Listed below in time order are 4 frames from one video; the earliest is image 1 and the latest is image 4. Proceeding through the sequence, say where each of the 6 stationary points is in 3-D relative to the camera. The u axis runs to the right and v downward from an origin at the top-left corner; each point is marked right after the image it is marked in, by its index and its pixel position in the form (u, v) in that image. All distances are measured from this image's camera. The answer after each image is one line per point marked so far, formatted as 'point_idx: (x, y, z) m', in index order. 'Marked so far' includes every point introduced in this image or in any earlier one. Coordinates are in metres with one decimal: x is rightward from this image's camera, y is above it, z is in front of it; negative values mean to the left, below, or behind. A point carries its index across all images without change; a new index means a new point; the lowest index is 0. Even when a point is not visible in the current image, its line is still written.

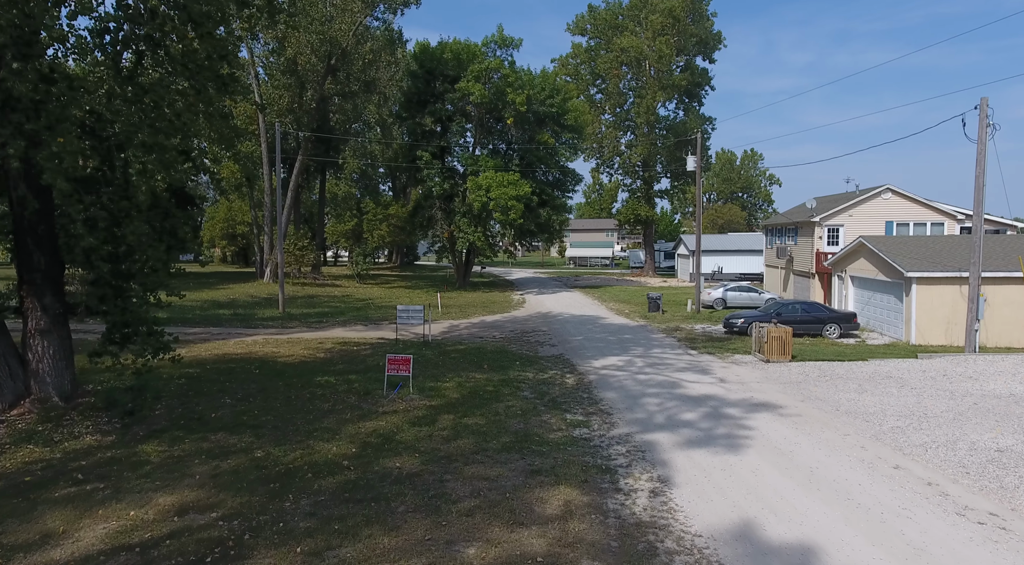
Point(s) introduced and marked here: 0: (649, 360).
0: (+3.5, -2.0, +17.4) m
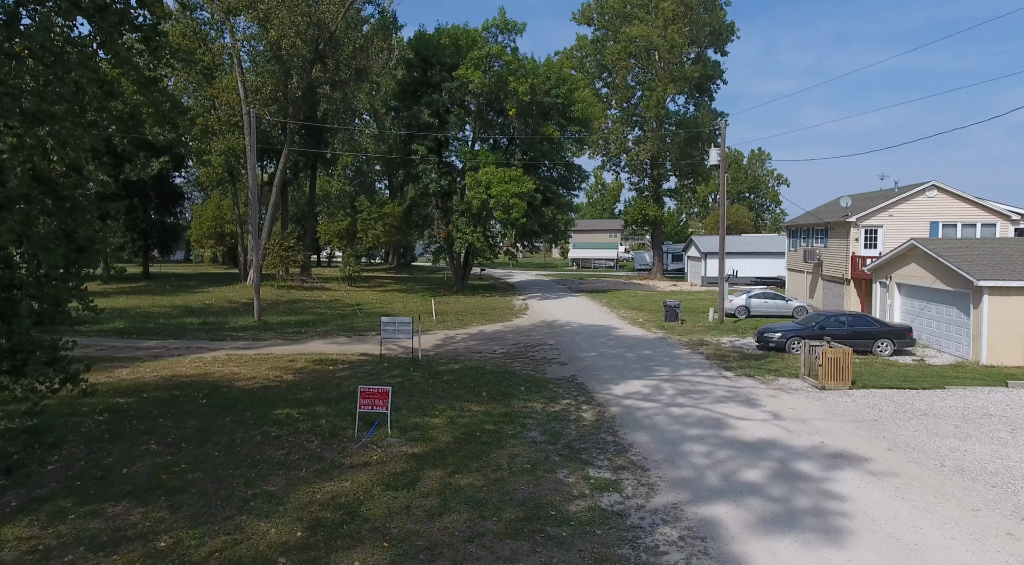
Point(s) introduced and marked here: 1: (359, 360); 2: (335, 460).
0: (+3.6, -2.2, +14.5) m
1: (-3.9, -2.0, +17.4) m
2: (-2.5, -2.5, +9.6) m
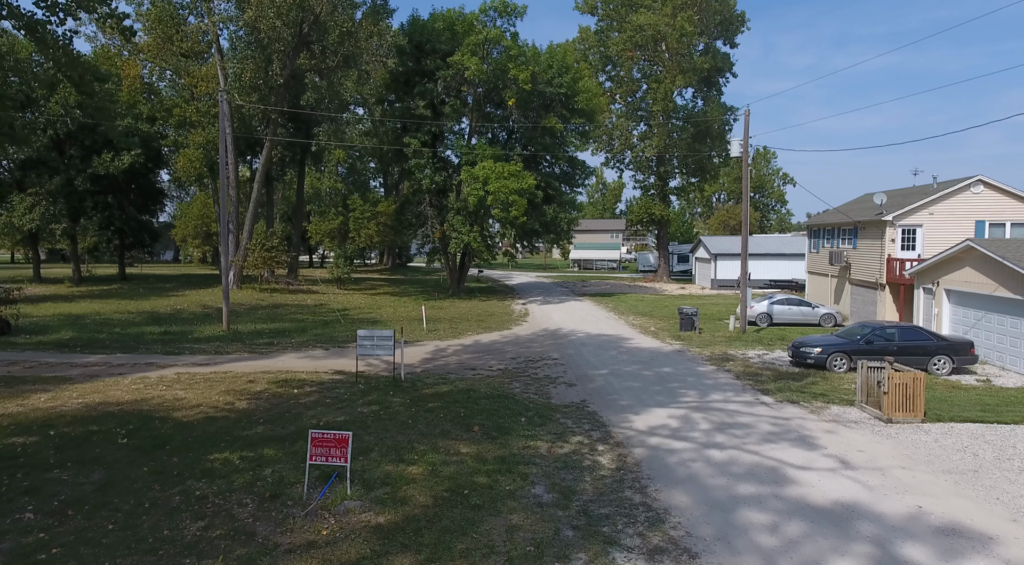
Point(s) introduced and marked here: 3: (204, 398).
0: (+3.5, -2.3, +12.0) m
1: (-3.9, -2.1, +14.9) m
2: (-2.5, -2.6, +7.1) m
3: (-5.8, -2.2, +13.1) m
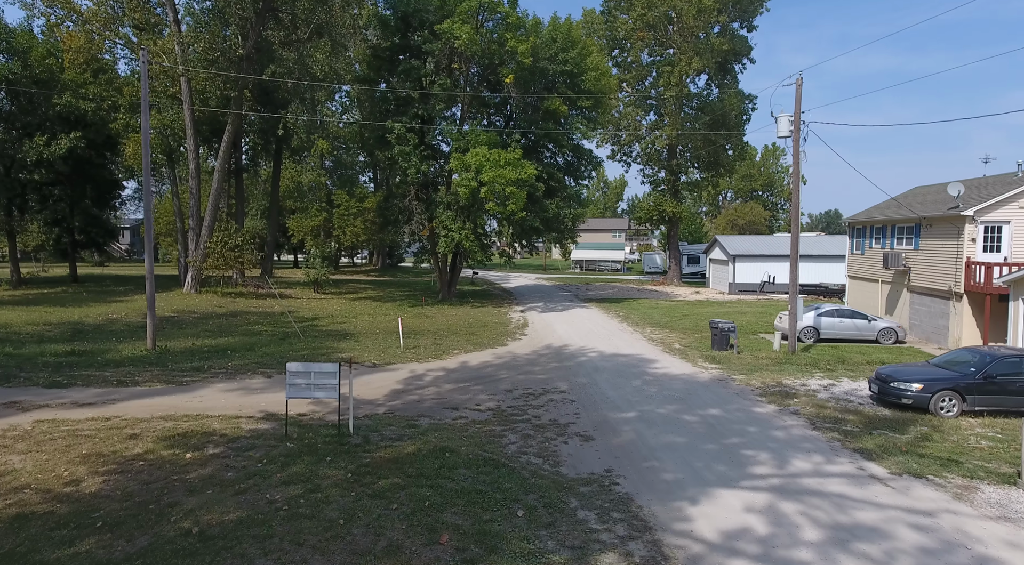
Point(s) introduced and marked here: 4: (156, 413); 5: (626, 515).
0: (+3.4, -2.6, +7.7) m
1: (-4.0, -2.3, +10.6) m
2: (-2.6, -2.8, +2.8) m
3: (-5.9, -2.4, +8.8) m
4: (-6.0, -2.2, +11.8) m
5: (+1.3, -2.6, +7.7) m
